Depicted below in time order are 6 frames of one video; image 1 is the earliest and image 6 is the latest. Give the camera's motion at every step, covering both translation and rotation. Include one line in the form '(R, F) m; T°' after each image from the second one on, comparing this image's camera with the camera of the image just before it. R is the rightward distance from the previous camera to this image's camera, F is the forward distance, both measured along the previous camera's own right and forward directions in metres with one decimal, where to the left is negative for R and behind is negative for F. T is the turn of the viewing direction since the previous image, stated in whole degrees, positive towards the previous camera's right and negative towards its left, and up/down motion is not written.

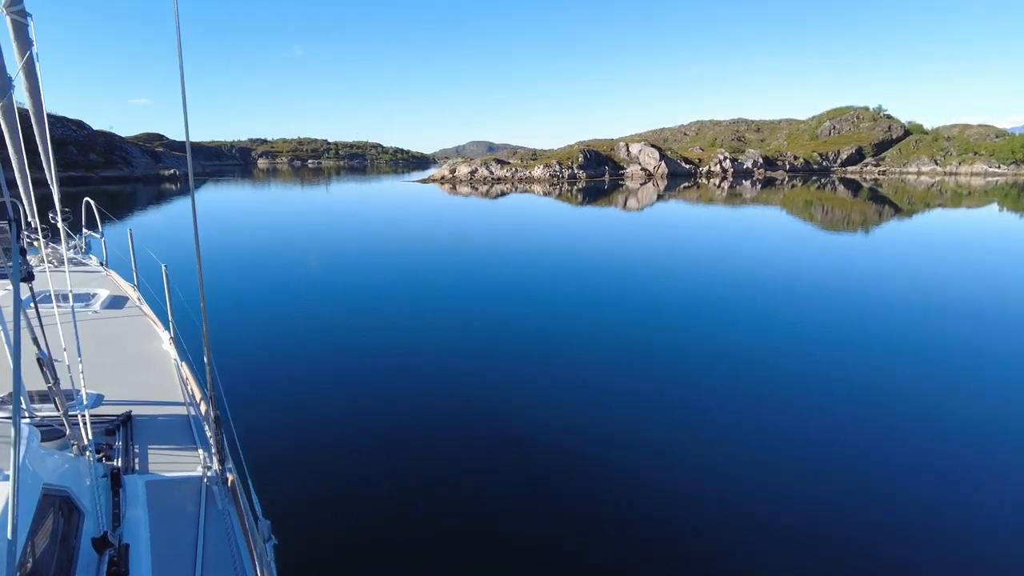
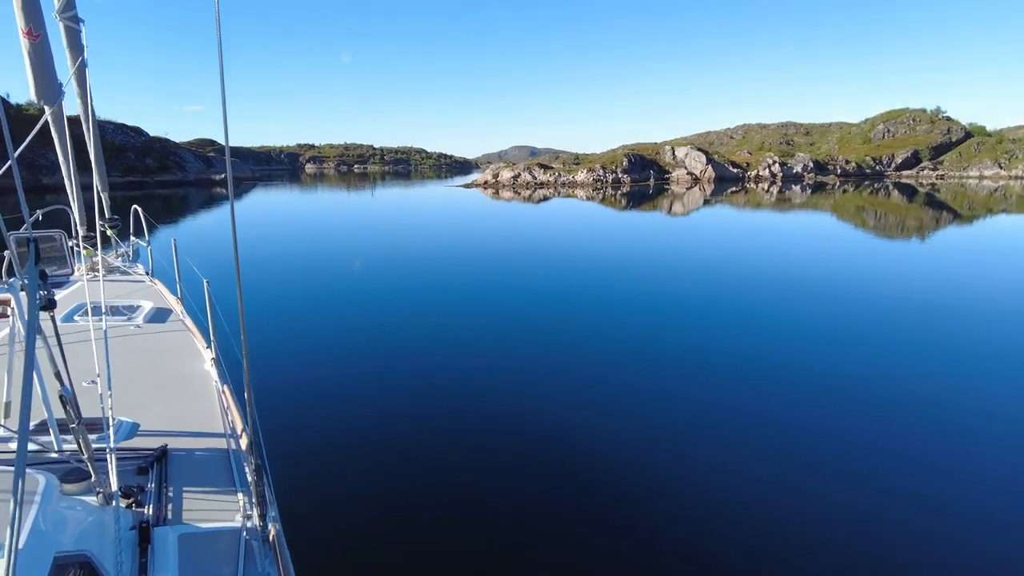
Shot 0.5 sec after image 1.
(-0.4, +0.7) m; -4°
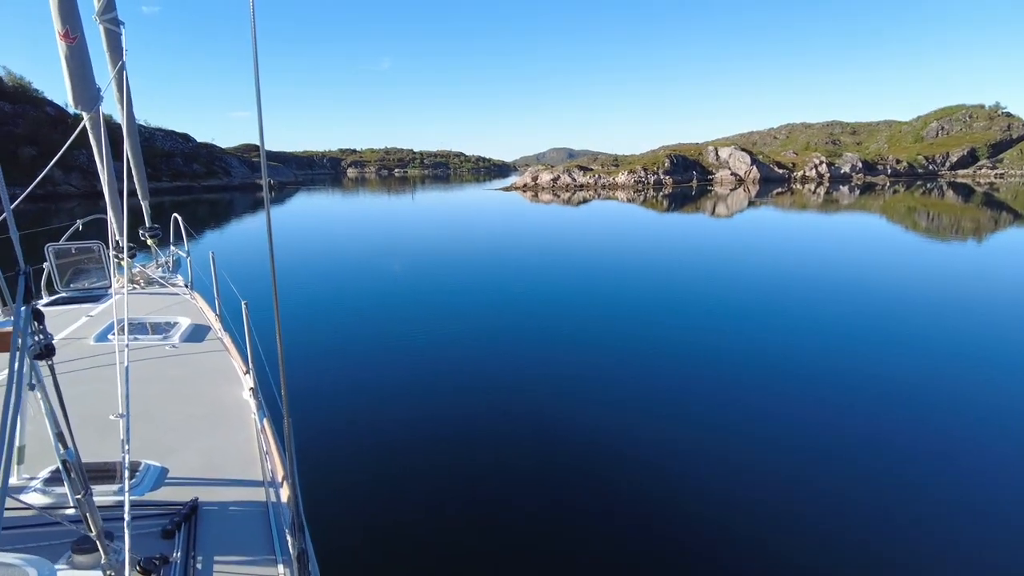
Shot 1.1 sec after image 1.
(-0.4, +0.7) m; -4°
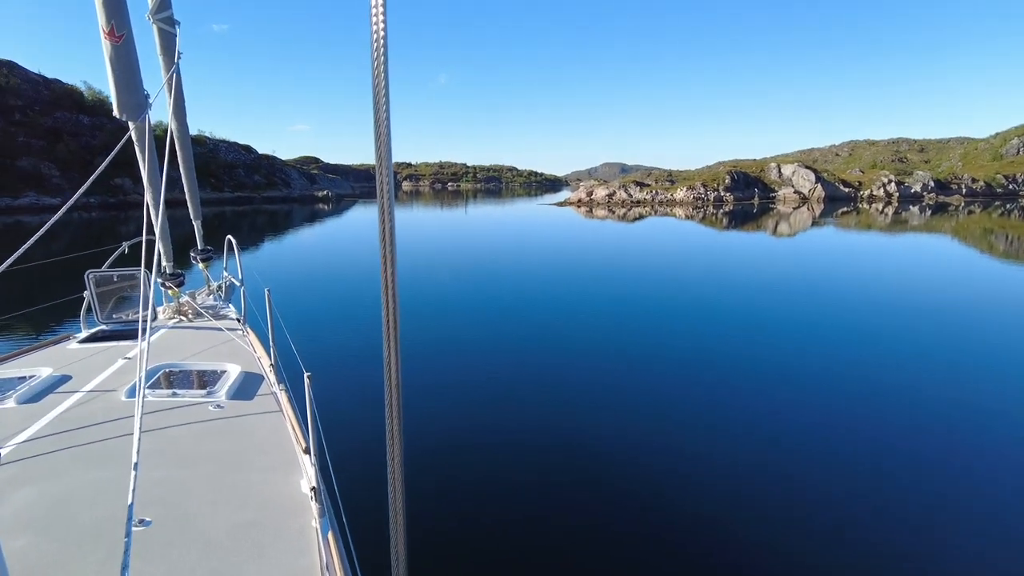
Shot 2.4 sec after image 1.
(-0.8, +1.2) m; -5°
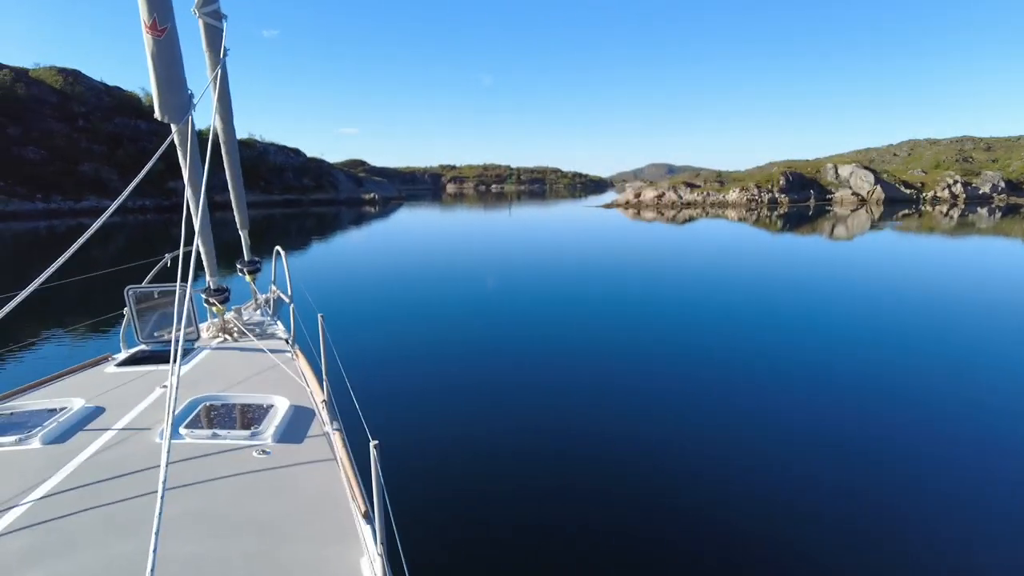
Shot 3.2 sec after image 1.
(-0.5, +0.7) m; -4°
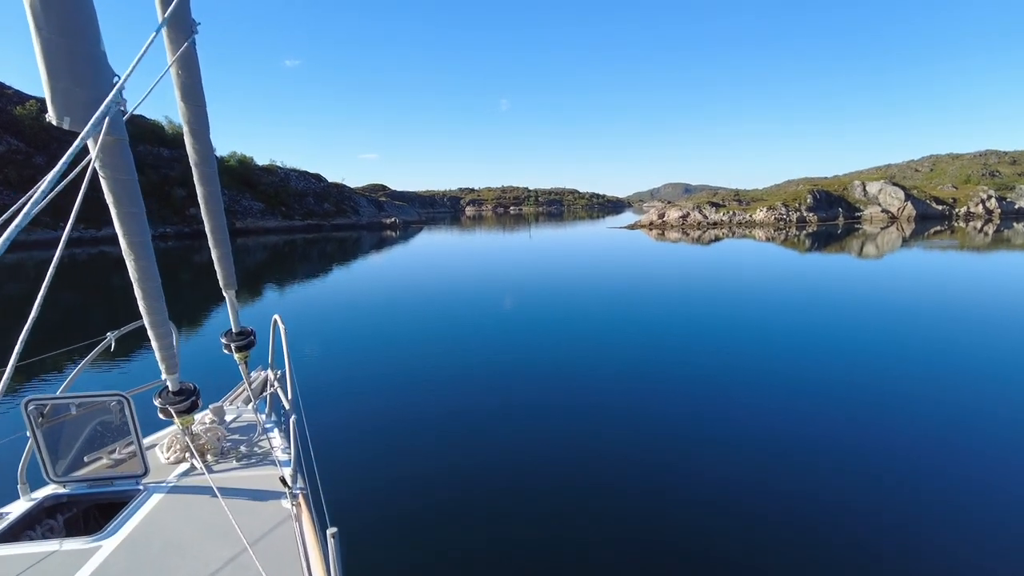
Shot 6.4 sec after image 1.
(-0.8, +1.9) m; -2°
